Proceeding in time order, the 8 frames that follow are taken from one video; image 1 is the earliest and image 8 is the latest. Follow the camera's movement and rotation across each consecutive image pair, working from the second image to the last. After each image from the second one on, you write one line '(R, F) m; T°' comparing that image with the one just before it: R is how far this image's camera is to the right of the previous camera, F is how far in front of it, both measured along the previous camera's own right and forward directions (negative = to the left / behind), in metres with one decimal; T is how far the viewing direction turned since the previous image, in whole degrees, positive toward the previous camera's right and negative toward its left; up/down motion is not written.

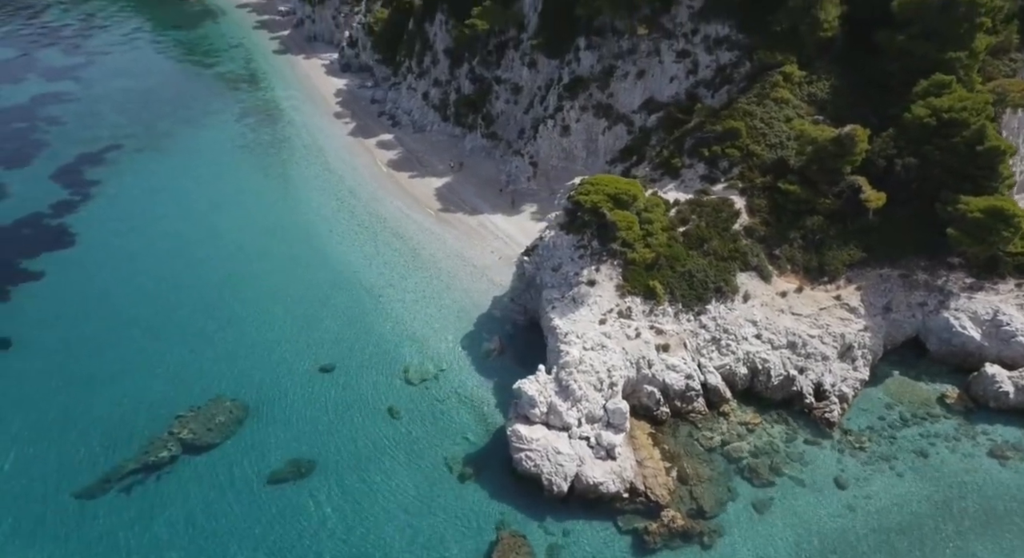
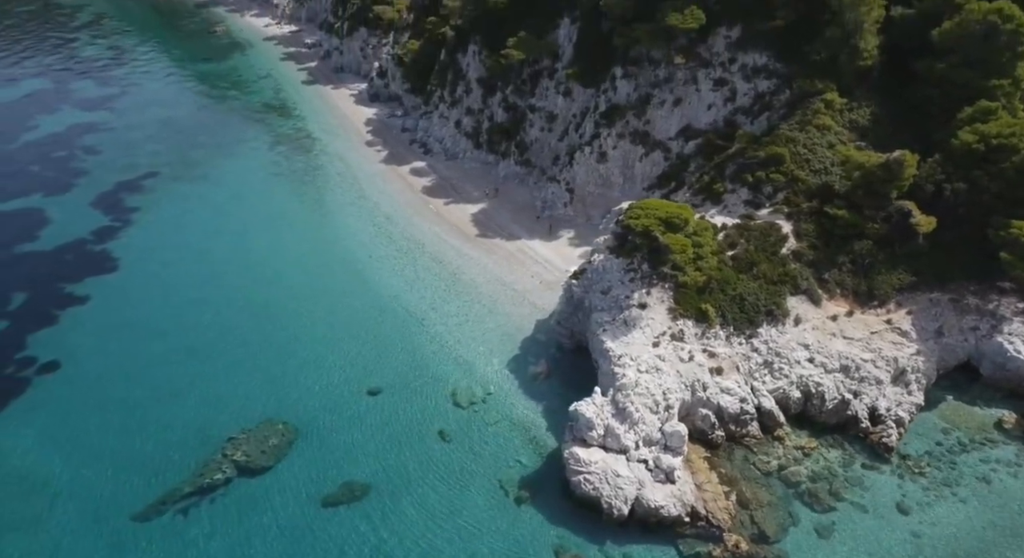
(-1.8, -0.2) m; 0°
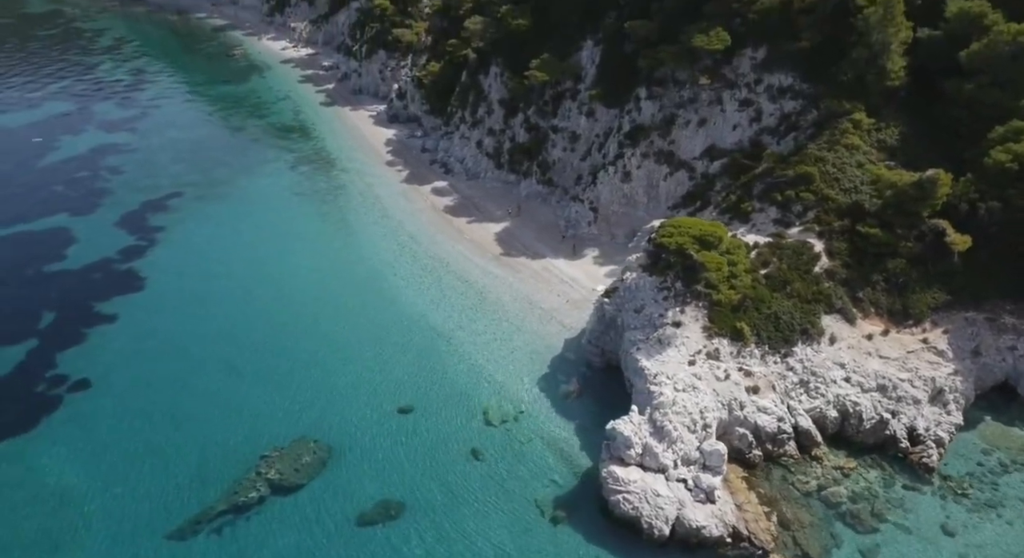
(-1.2, -0.1) m; 0°
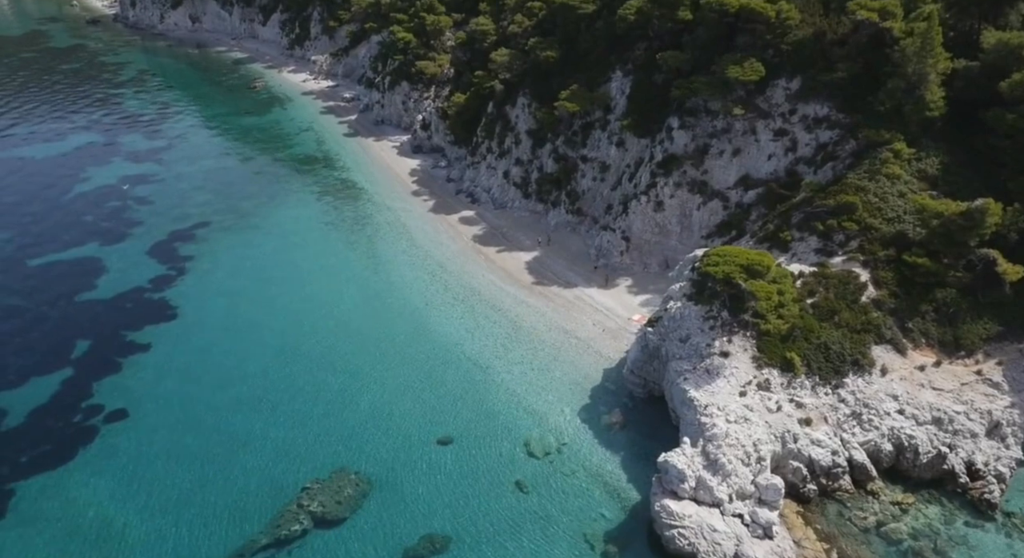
(-1.6, +0.2) m; 0°
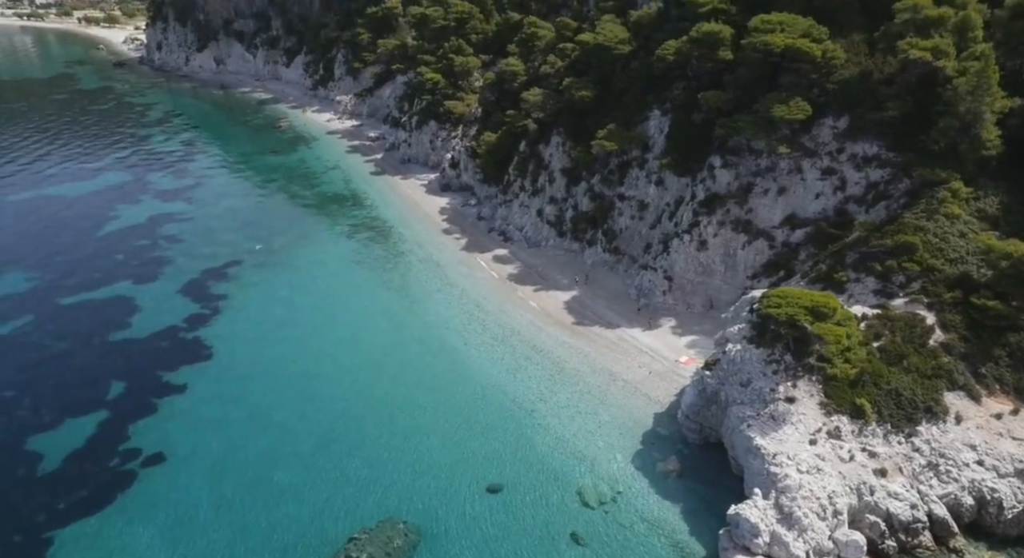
(-1.8, +0.6) m; -1°
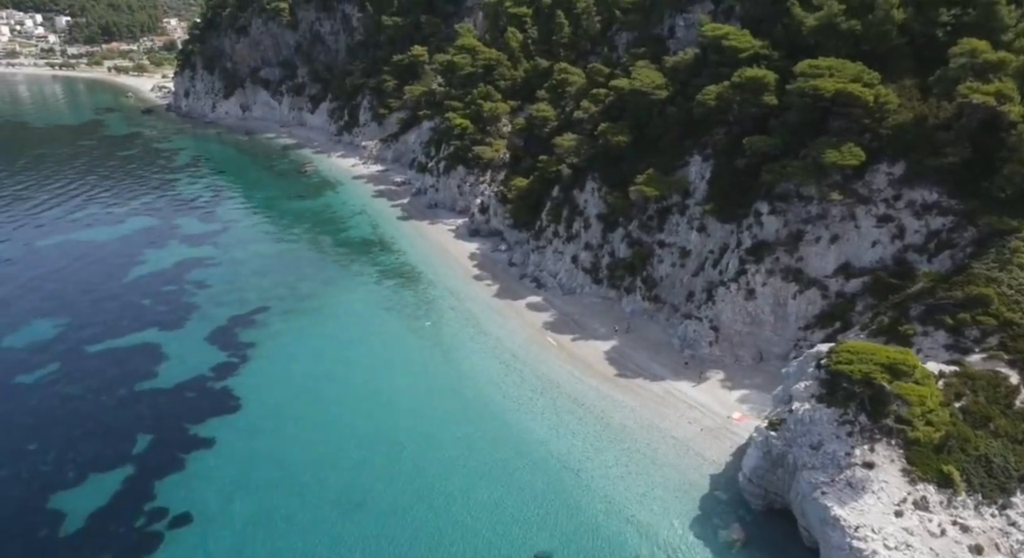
(-1.5, +1.2) m; -1°
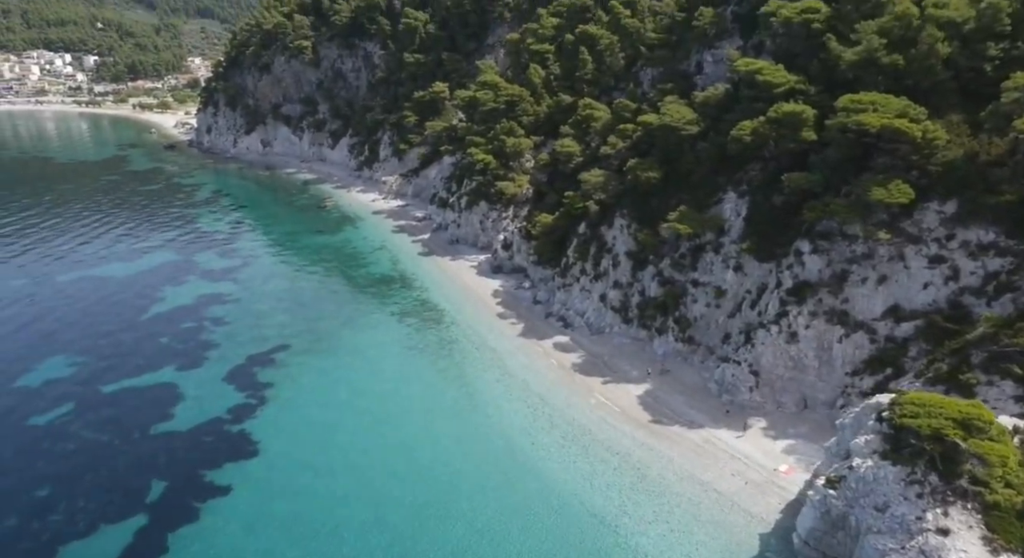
(-0.9, +1.3) m; -1°
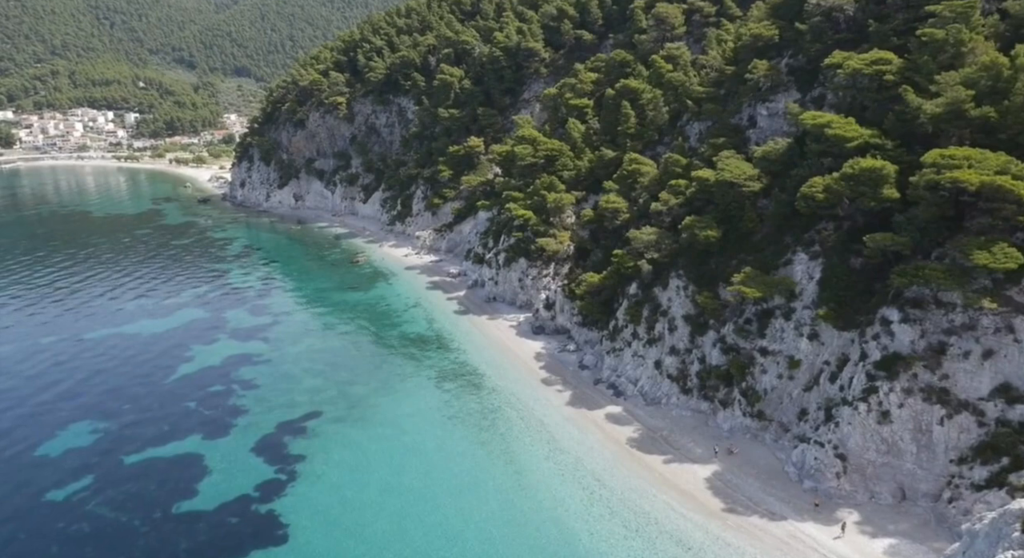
(-1.6, +2.7) m; -2°
